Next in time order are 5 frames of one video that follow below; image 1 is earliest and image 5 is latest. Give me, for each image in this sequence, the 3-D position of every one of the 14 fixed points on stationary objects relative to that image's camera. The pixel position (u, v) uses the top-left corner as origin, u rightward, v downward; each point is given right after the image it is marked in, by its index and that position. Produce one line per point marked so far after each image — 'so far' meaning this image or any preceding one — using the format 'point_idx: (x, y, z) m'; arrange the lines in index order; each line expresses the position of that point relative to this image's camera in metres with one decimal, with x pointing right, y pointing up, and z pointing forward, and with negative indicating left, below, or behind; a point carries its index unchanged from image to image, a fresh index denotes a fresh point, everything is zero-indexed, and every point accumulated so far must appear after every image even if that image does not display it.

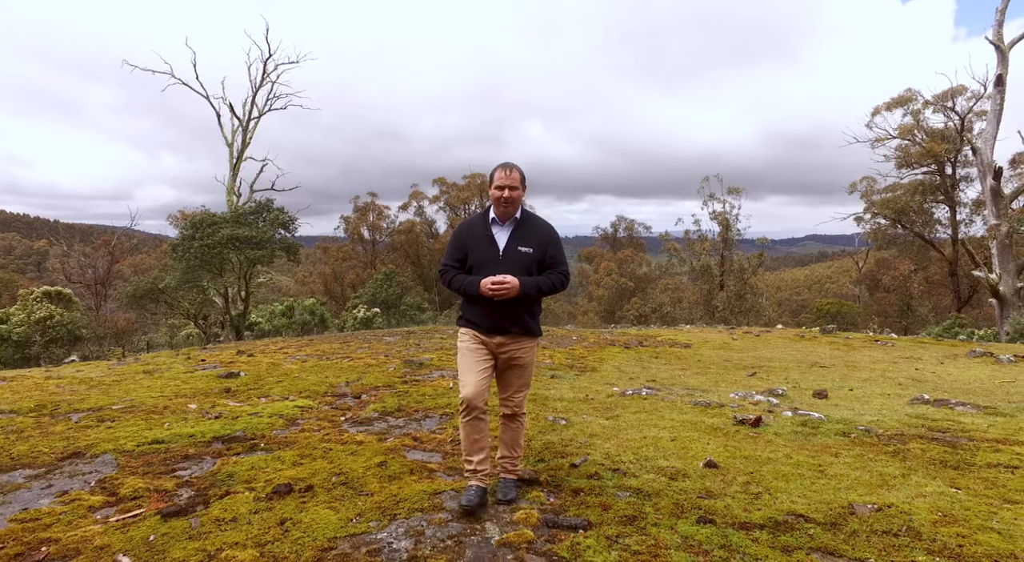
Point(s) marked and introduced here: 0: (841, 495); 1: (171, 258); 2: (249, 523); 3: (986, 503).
0: (+1.9, -1.2, +3.8) m
1: (-9.8, +0.6, +18.4) m
2: (-1.4, -1.3, +3.6) m
3: (+2.6, -1.2, +3.7) m
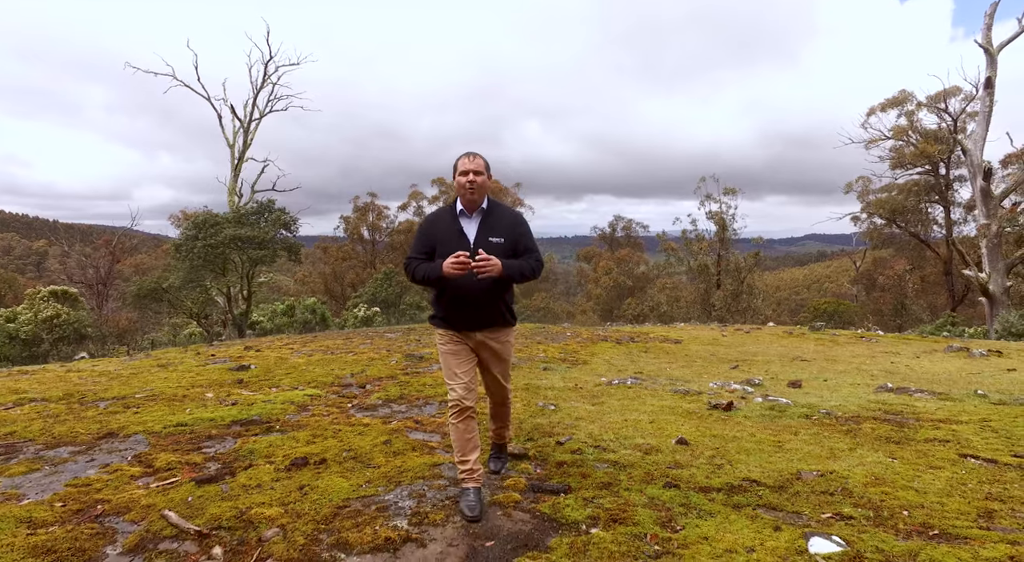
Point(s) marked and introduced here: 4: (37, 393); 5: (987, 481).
0: (+1.8, -1.2, +4.3) m
1: (-9.9, +0.7, +18.9) m
2: (-1.5, -1.3, +4.1) m
3: (+2.6, -1.2, +4.2) m
4: (-5.2, -1.2, +7.2) m
5: (+2.8, -1.2, +3.9) m
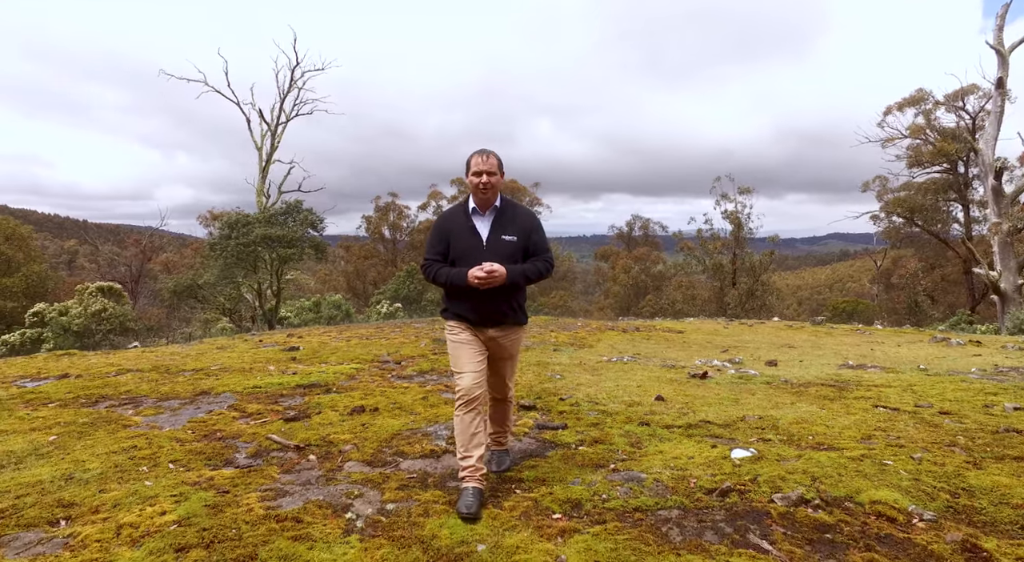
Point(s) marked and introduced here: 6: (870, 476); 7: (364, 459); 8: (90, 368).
0: (+1.9, -1.1, +5.5) m
1: (-9.4, +0.8, +20.5) m
2: (-1.4, -1.2, +5.4) m
3: (+2.6, -1.1, +5.4) m
4: (-5.0, -1.1, +8.6) m
5: (+2.9, -1.1, +5.1) m
6: (+2.0, -1.1, +3.7) m
7: (-1.0, -1.2, +4.4) m
8: (-5.3, -1.1, +8.2) m
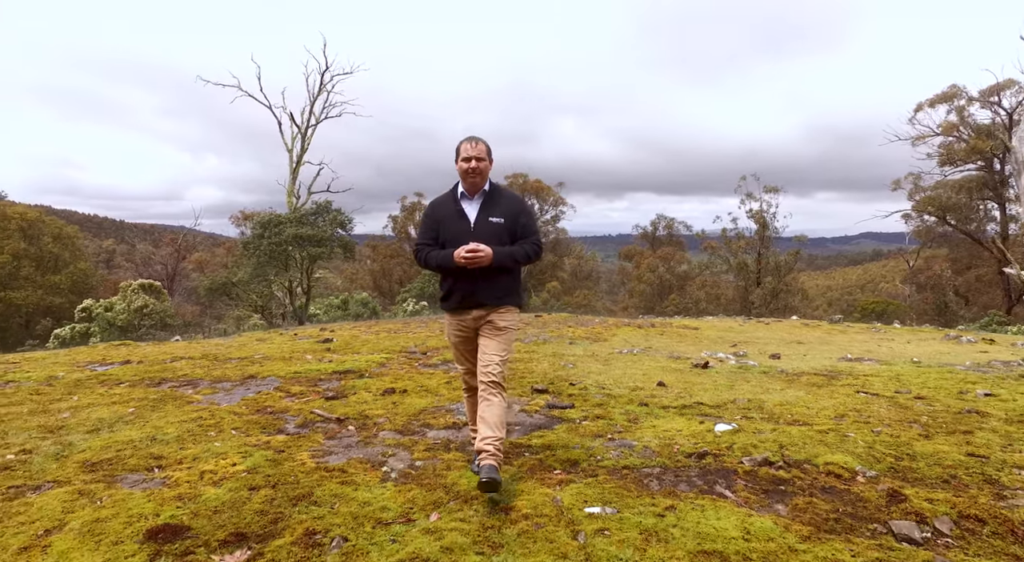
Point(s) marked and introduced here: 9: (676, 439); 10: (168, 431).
0: (+2.0, -1.1, +6.1) m
1: (-8.7, +0.9, +21.5) m
2: (-1.3, -1.1, +6.1) m
3: (+2.8, -1.0, +6.0) m
4: (-4.7, -1.0, +9.5) m
5: (+3.0, -1.0, +5.7) m
6: (+2.1, -1.1, +4.3) m
7: (-0.9, -1.2, +5.1) m
8: (-5.0, -1.0, +9.1) m
9: (+1.1, -1.1, +4.6) m
10: (-2.6, -1.1, +4.9) m
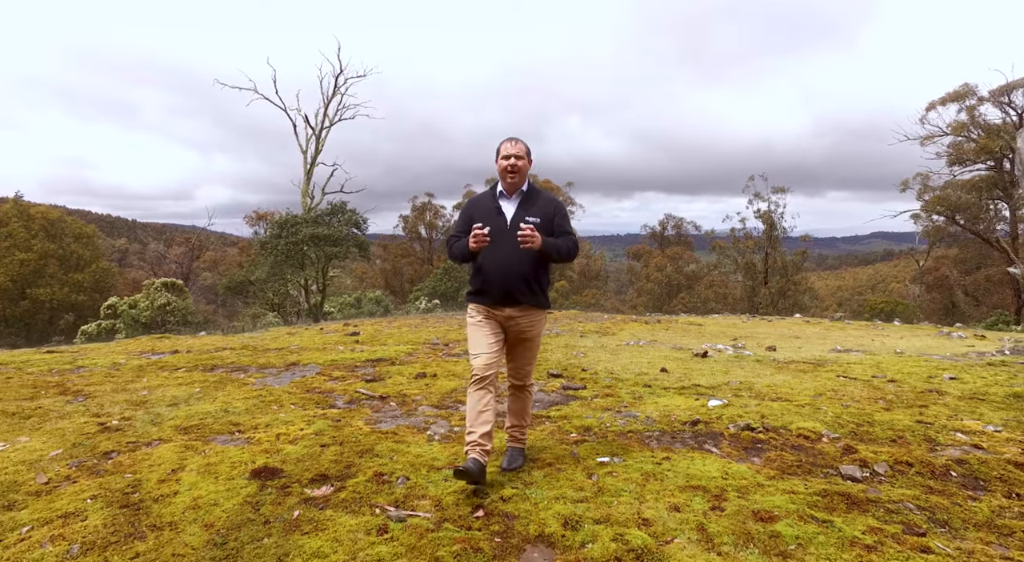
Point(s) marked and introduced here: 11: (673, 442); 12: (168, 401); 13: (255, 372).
0: (+2.2, -1.0, +6.9) m
1: (-8.3, +0.9, +22.4) m
2: (-1.1, -1.1, +6.9) m
3: (+3.0, -1.0, +6.7) m
4: (-4.5, -1.0, +10.3) m
5: (+3.2, -1.0, +6.4) m
6: (+2.3, -1.0, +5.0) m
7: (-0.7, -1.1, +5.9) m
8: (-4.8, -1.0, +9.9) m
9: (+1.3, -1.1, +5.3) m
10: (-2.4, -1.1, +5.8) m
11: (+1.1, -1.1, +4.5) m
12: (-3.1, -1.1, +5.9) m
13: (-3.0, -1.1, +7.7) m
